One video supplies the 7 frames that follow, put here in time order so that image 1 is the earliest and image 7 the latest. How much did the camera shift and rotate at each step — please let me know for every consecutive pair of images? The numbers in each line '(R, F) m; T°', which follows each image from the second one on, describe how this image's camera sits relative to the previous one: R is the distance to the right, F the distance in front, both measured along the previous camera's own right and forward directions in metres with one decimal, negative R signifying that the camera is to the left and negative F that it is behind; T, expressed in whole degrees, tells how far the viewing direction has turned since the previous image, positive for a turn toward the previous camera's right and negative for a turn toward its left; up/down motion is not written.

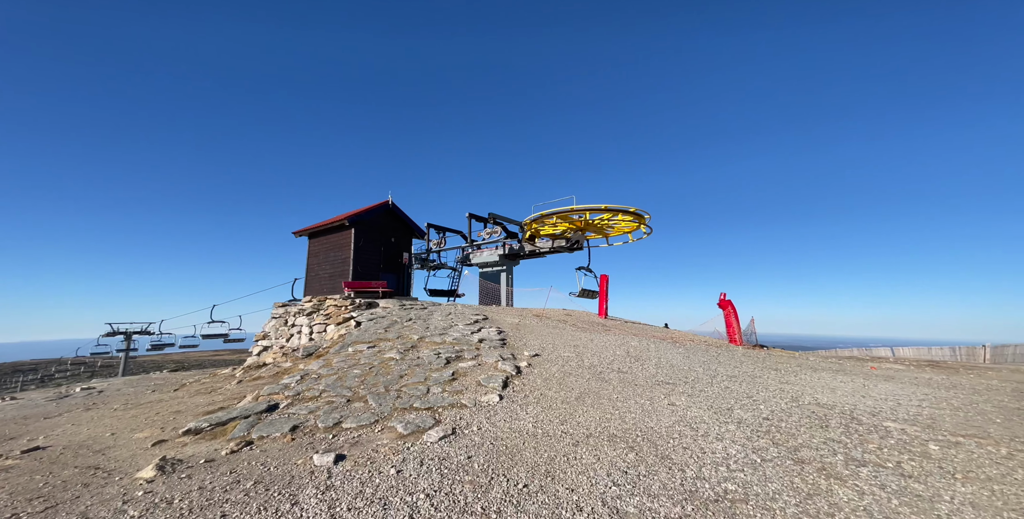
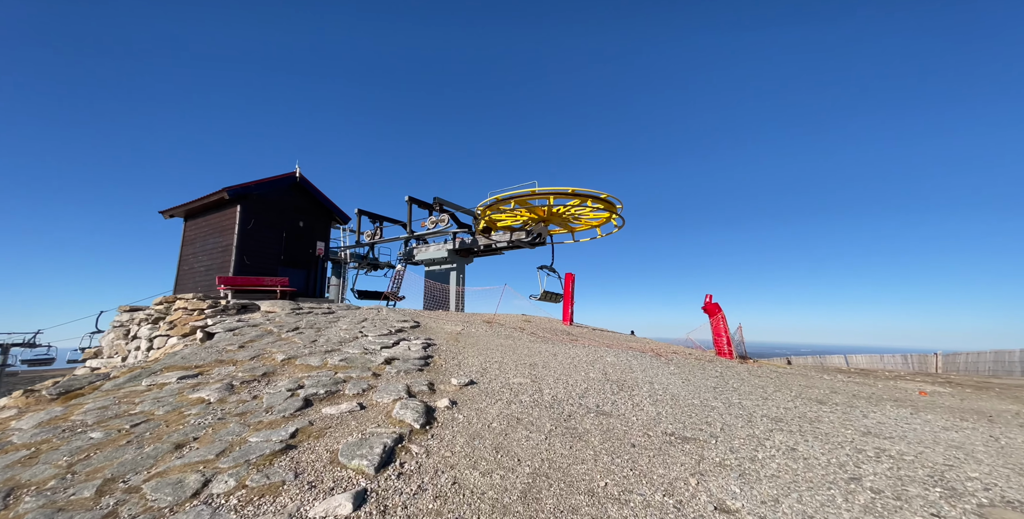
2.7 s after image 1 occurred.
(+0.7, +3.8) m; +5°
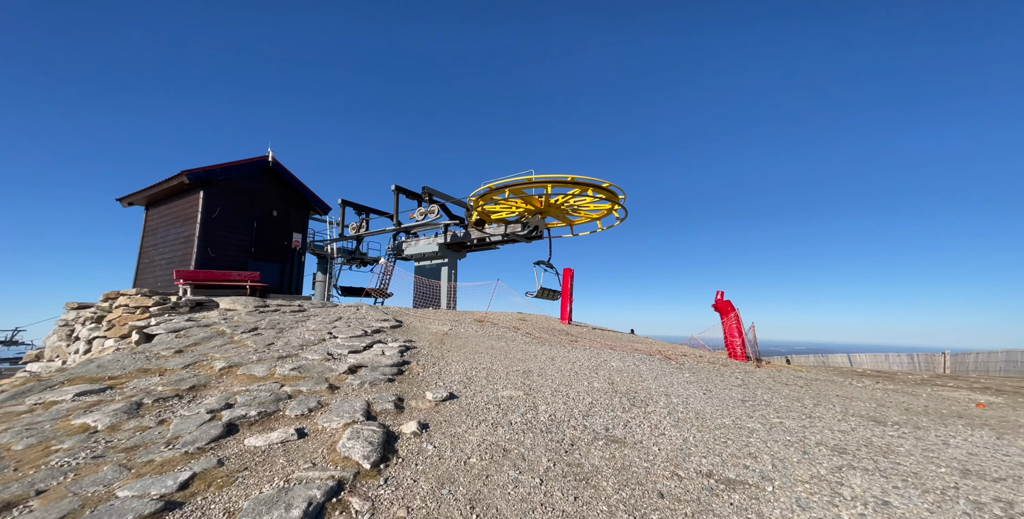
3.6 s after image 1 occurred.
(+0.1, +1.3) m; 0°
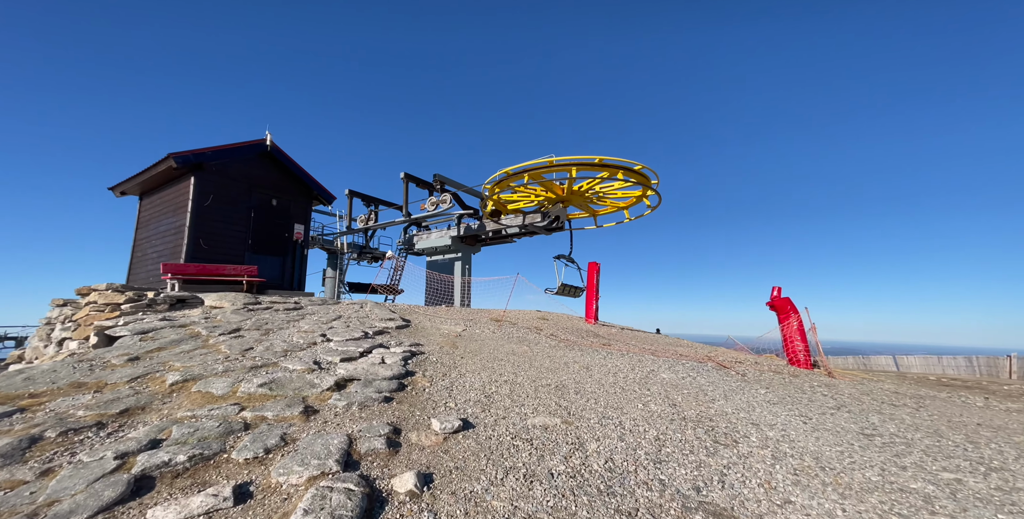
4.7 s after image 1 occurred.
(-0.2, +1.4) m; -2°
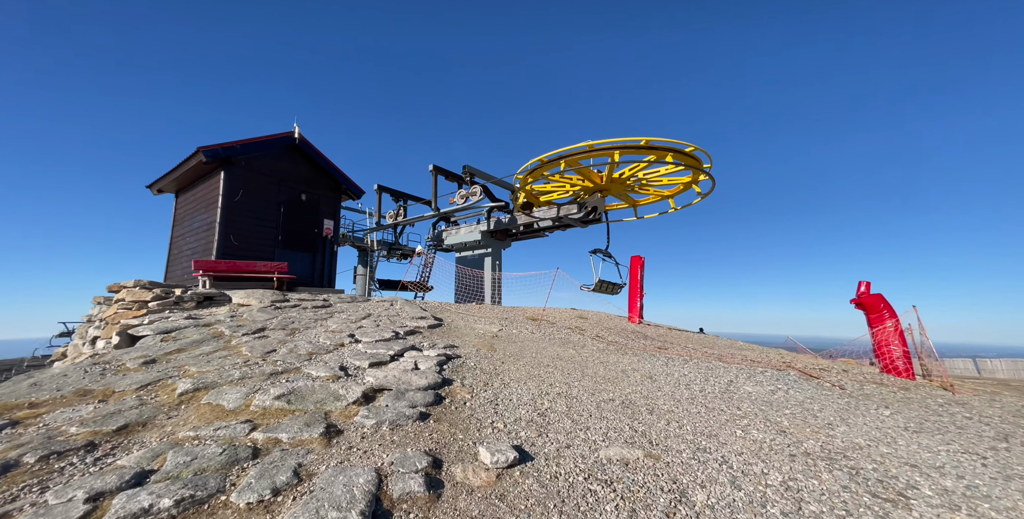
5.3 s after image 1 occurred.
(-0.3, +0.8) m; -4°
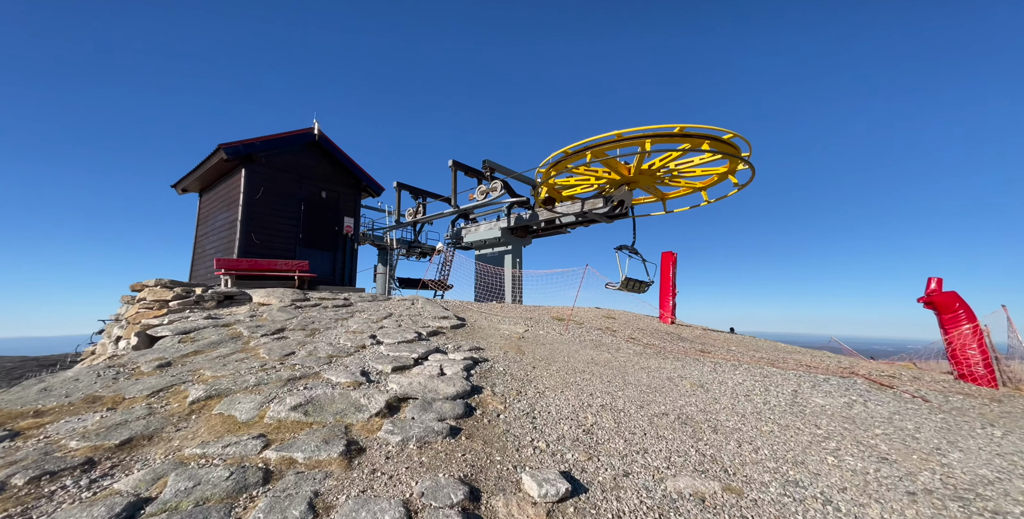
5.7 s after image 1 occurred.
(-0.2, +0.5) m; -3°
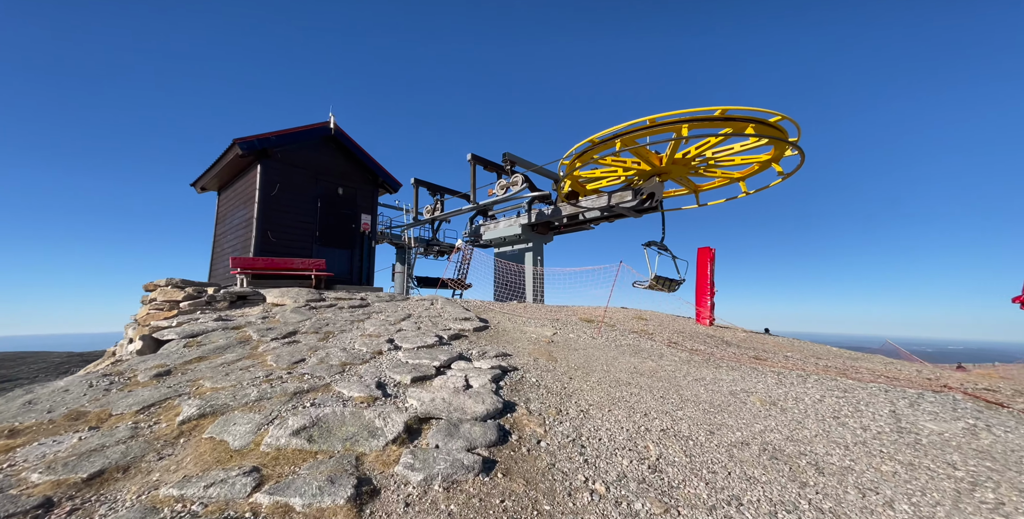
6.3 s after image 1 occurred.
(-0.2, +0.7) m; -3°
